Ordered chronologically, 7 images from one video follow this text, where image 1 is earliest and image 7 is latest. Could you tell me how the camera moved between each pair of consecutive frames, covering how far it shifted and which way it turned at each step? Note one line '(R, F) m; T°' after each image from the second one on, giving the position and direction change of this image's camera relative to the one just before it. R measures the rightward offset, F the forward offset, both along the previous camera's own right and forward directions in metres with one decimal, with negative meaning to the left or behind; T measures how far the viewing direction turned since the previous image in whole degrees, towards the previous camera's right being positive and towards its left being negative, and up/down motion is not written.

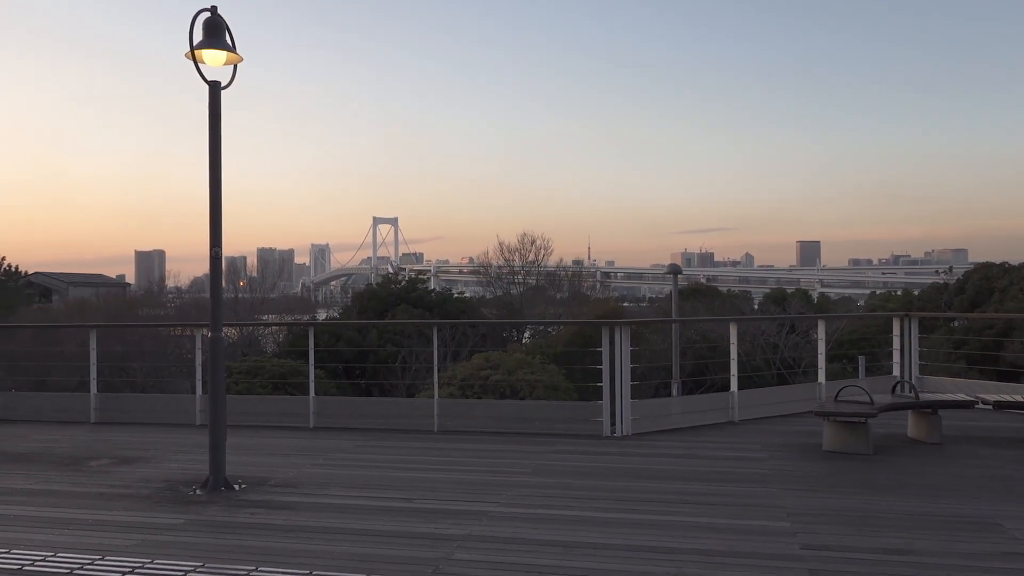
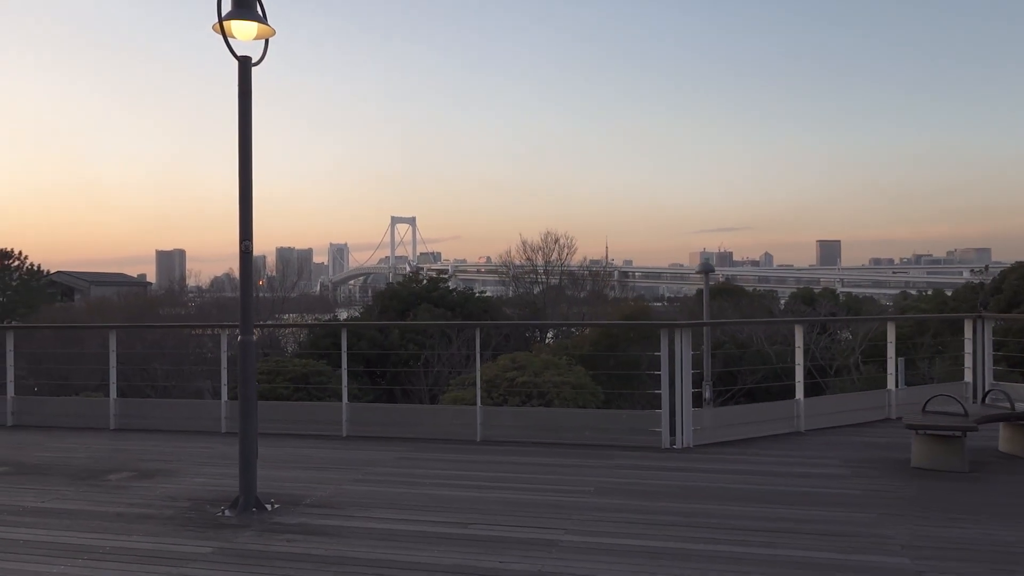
(-0.2, +0.3) m; -1°
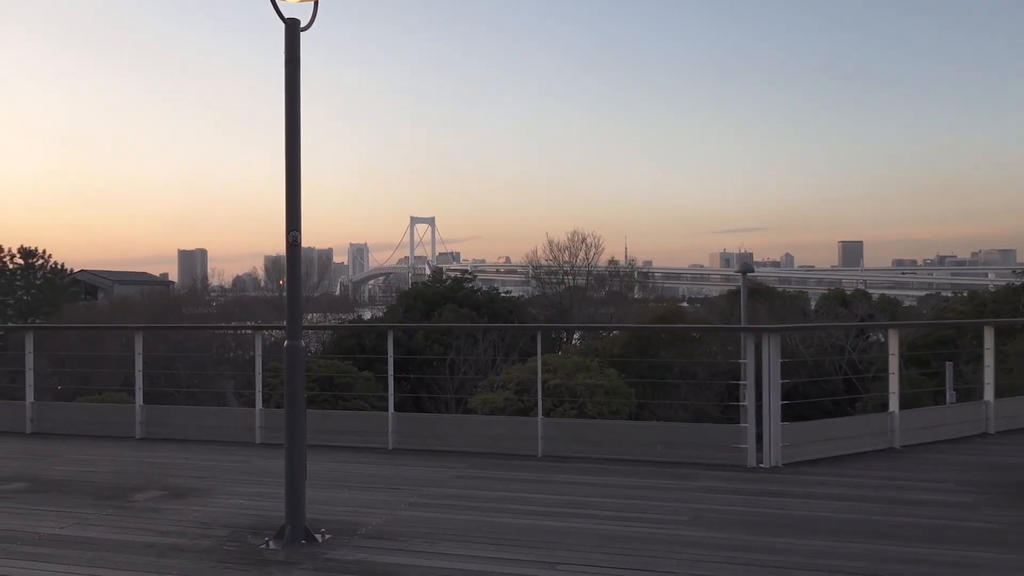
(-0.2, +0.4) m; -1°
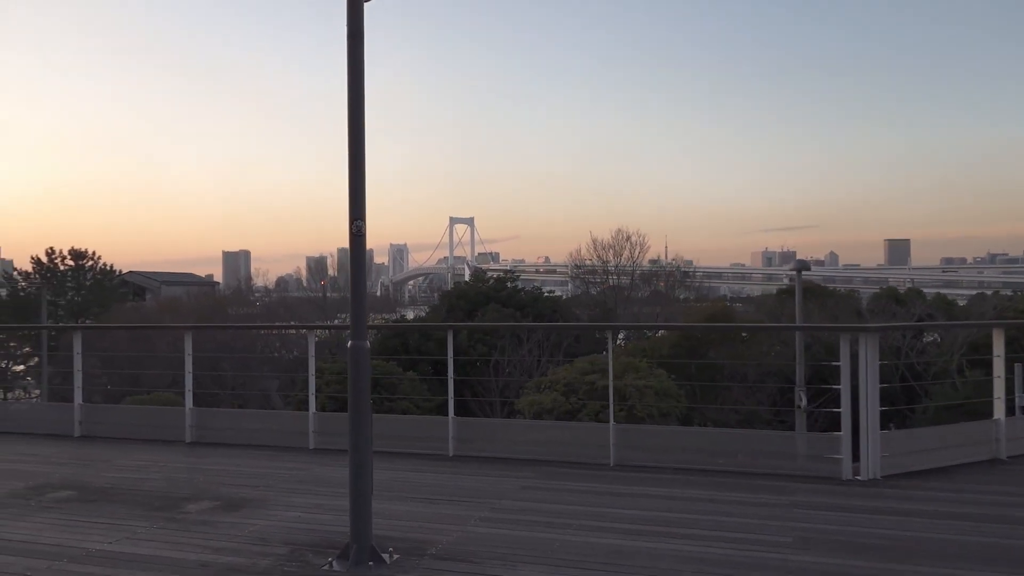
(-0.1, +0.2) m; -3°
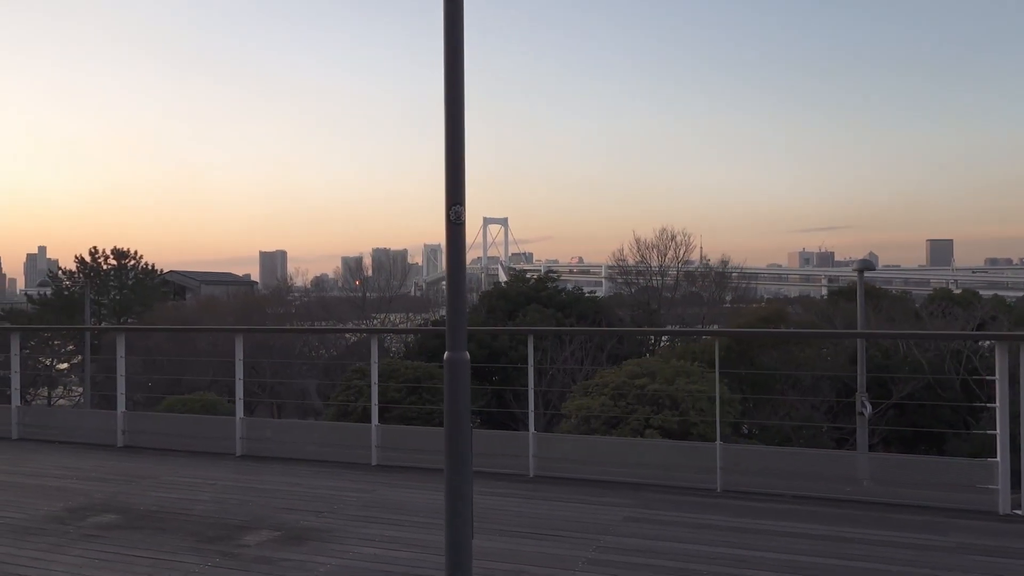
(-0.2, +0.4) m; -2°
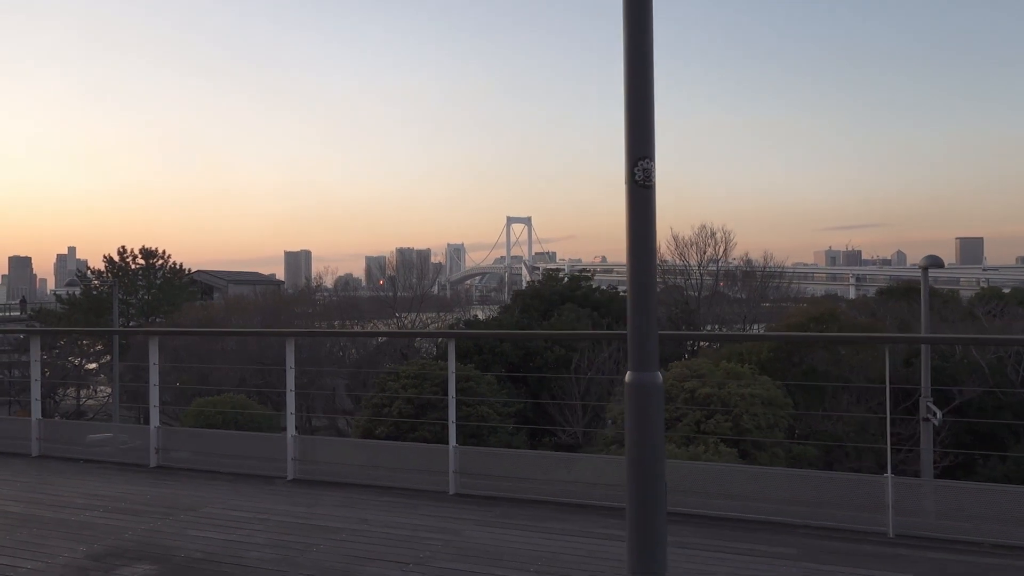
(-0.3, +0.5) m; -2°
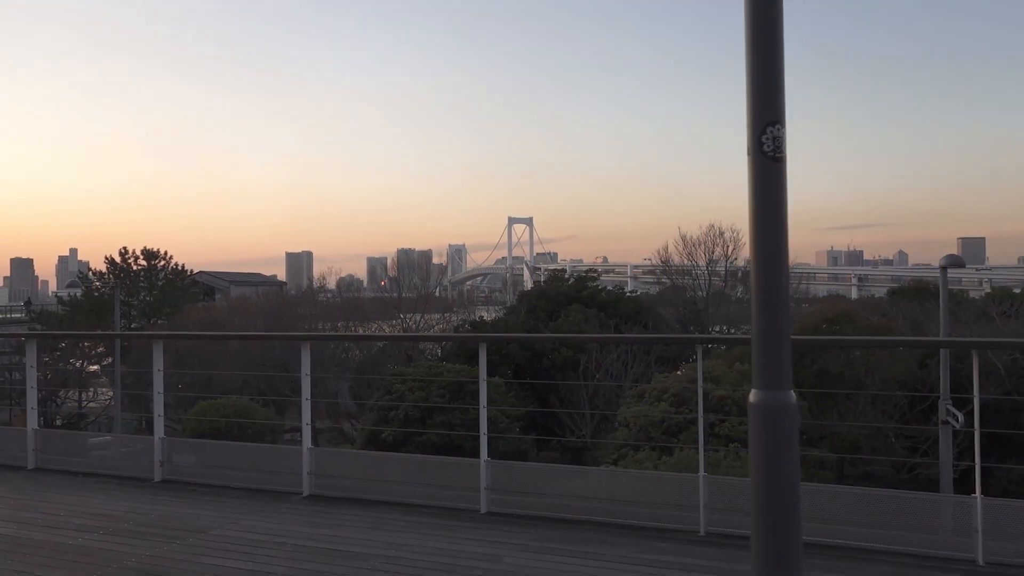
(-0.1, +0.2) m; 0°
